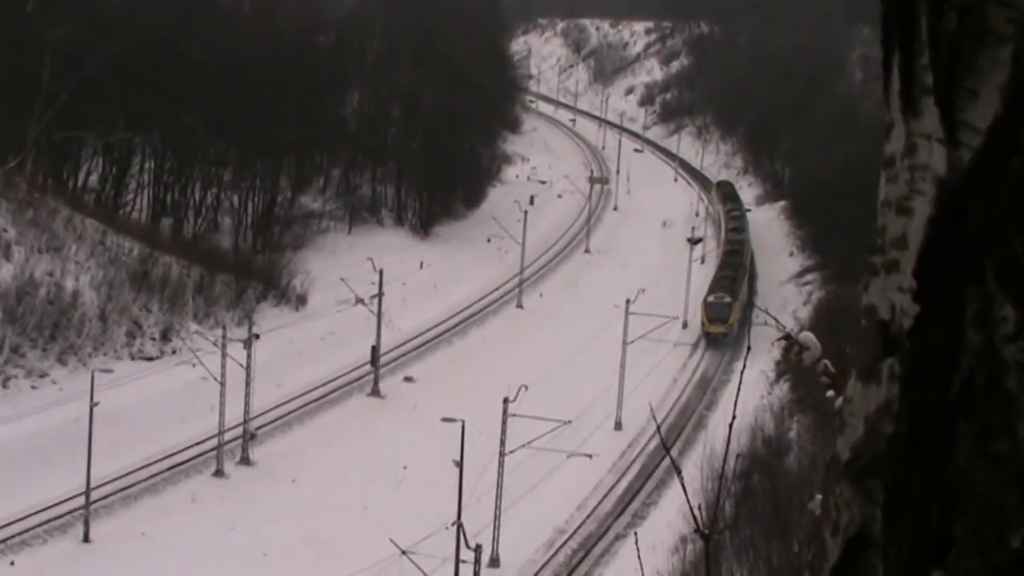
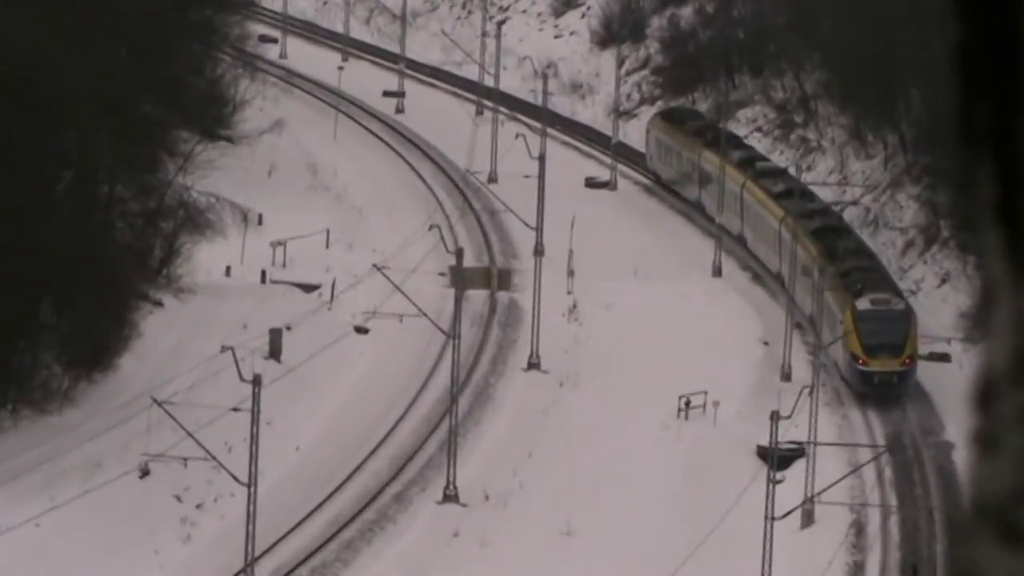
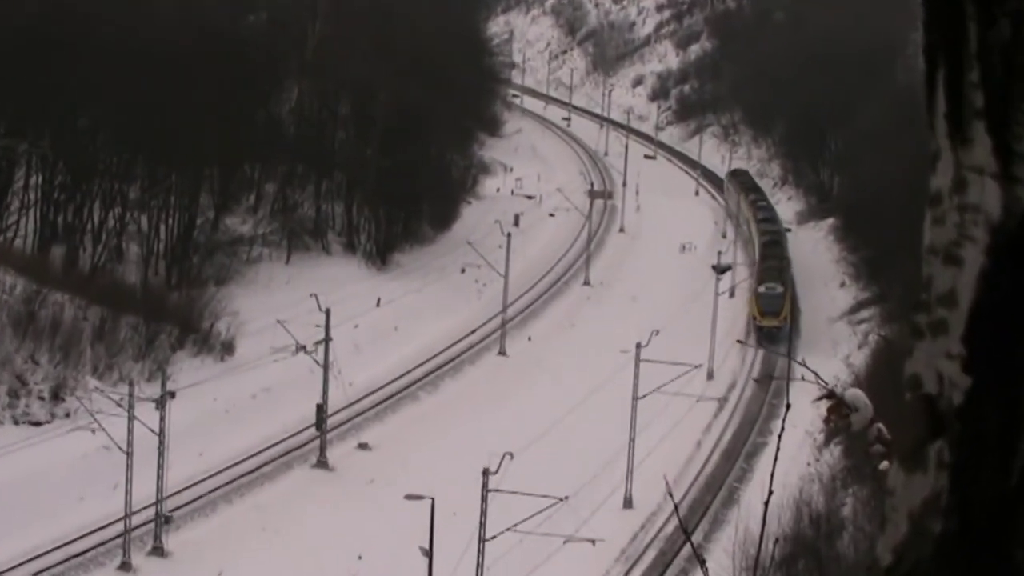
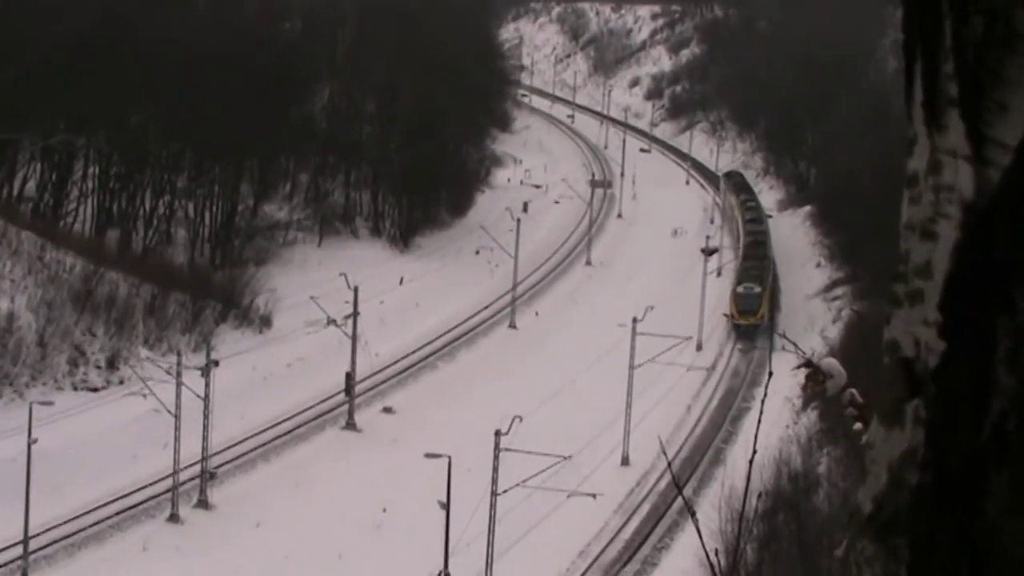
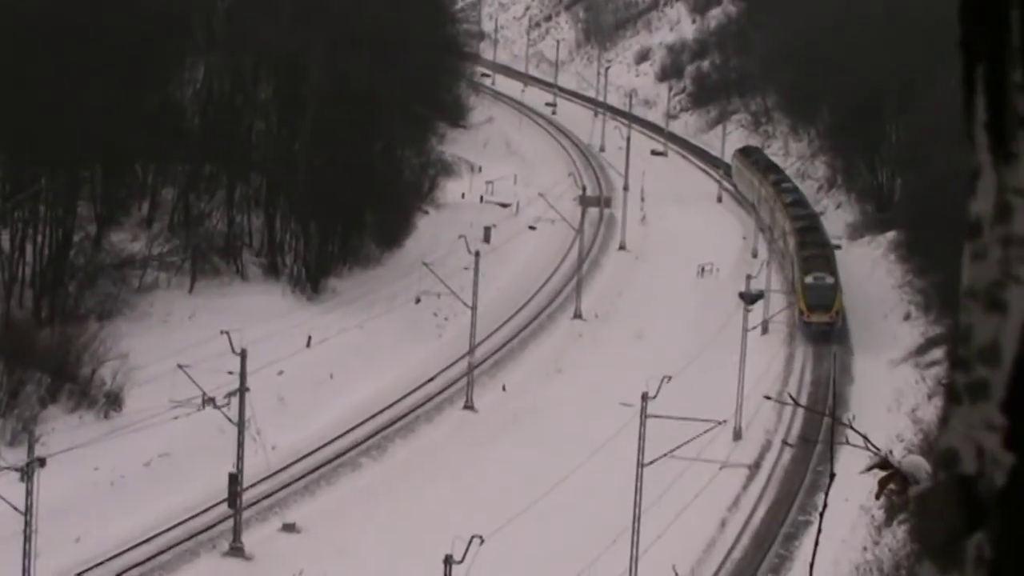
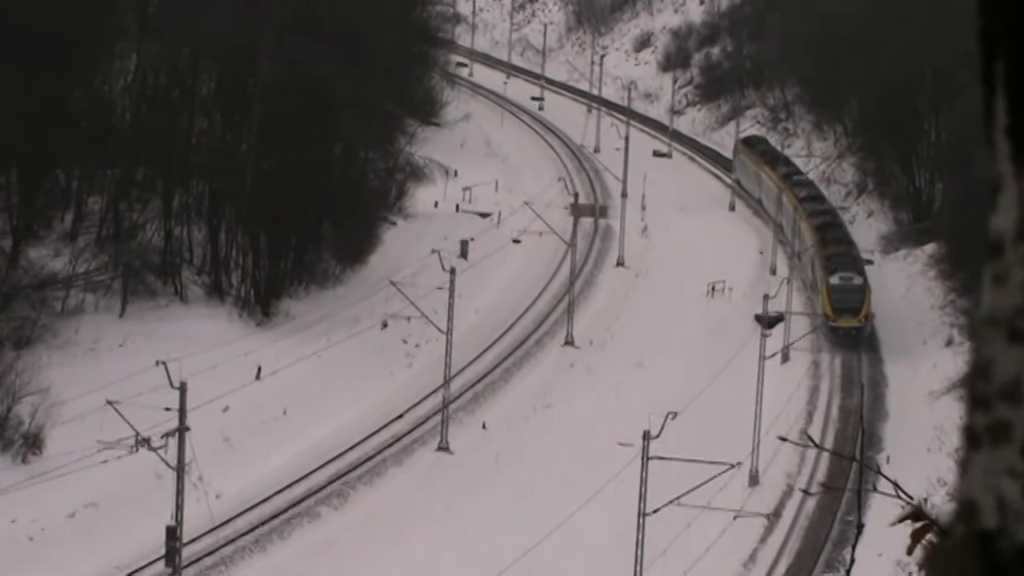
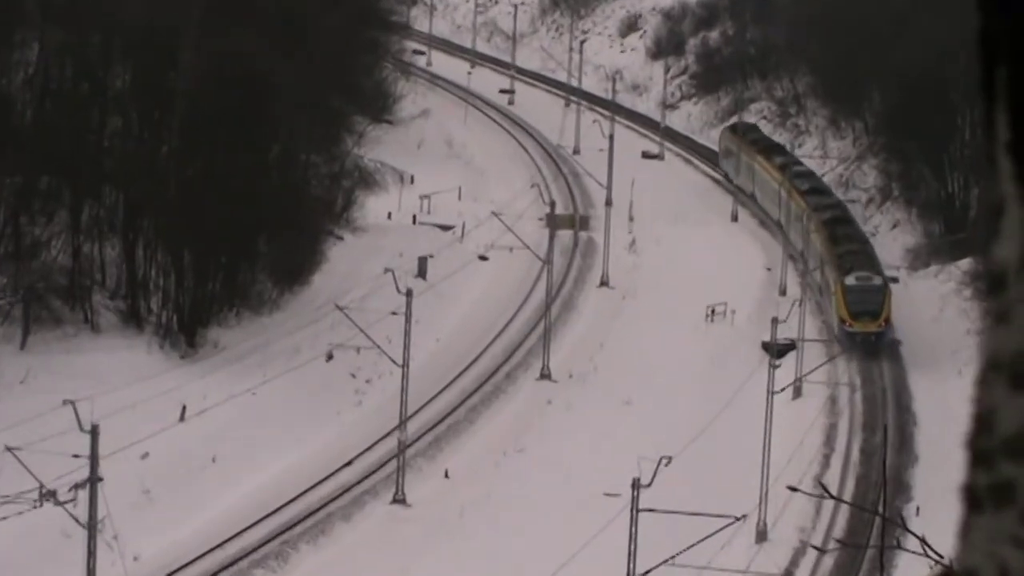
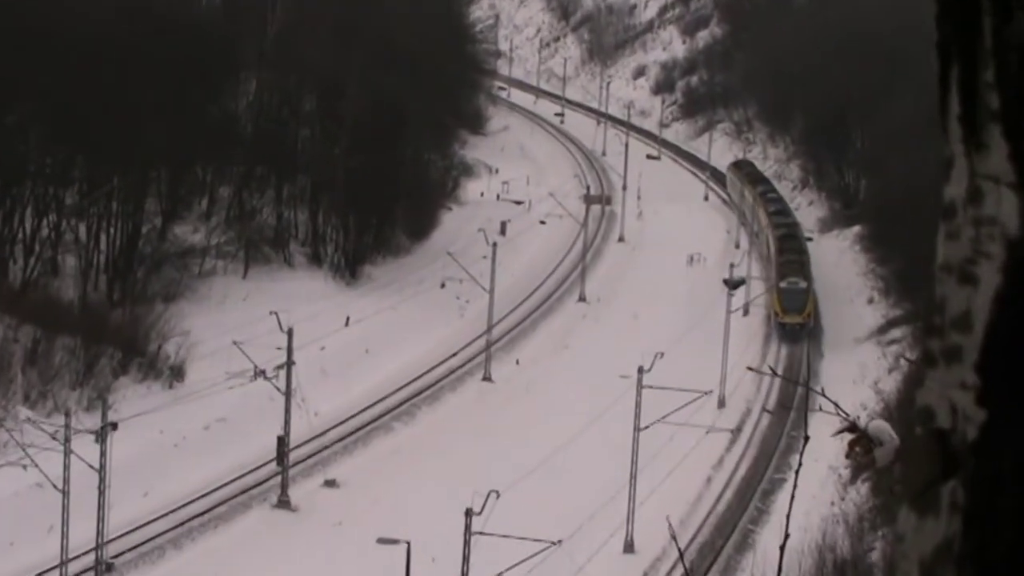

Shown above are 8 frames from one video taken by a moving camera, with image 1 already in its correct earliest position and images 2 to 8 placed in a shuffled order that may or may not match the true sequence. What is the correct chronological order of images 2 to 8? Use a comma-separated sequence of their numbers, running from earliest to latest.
4, 3, 8, 5, 6, 7, 2
